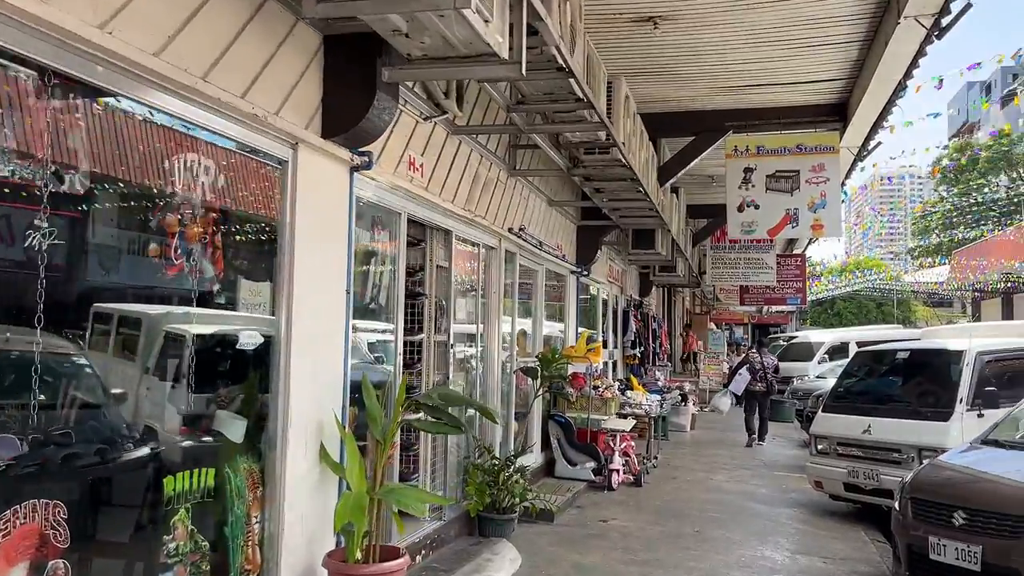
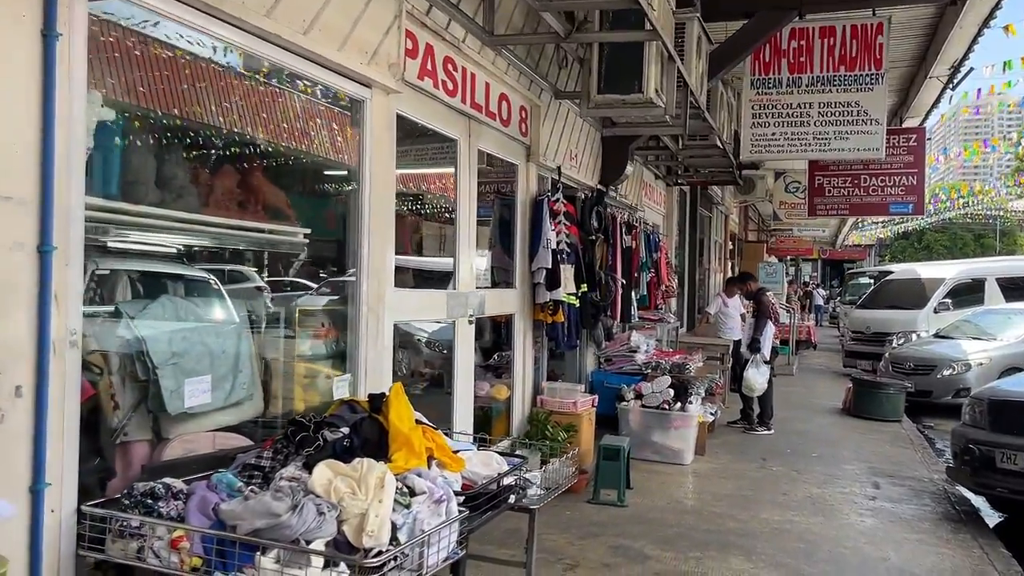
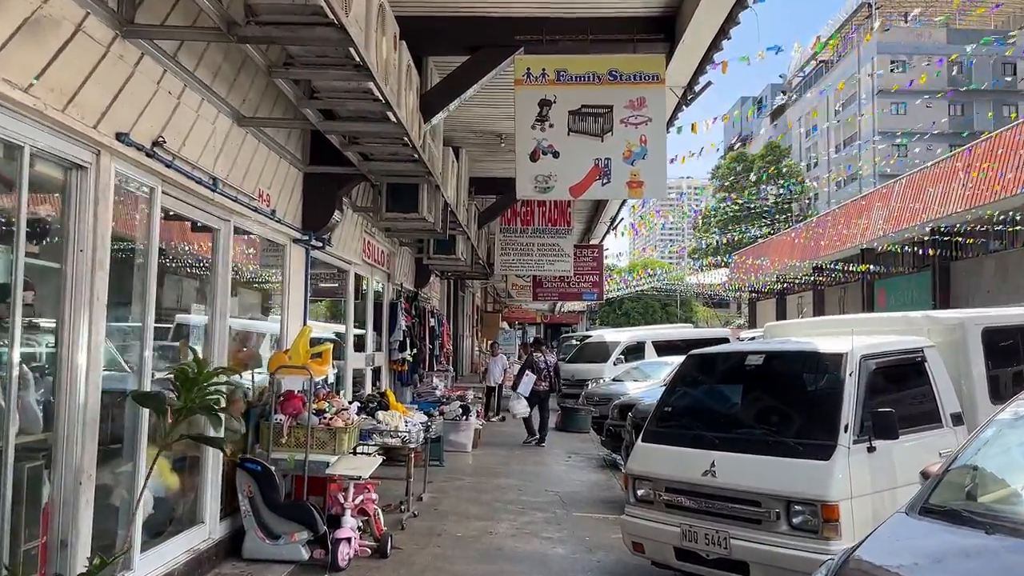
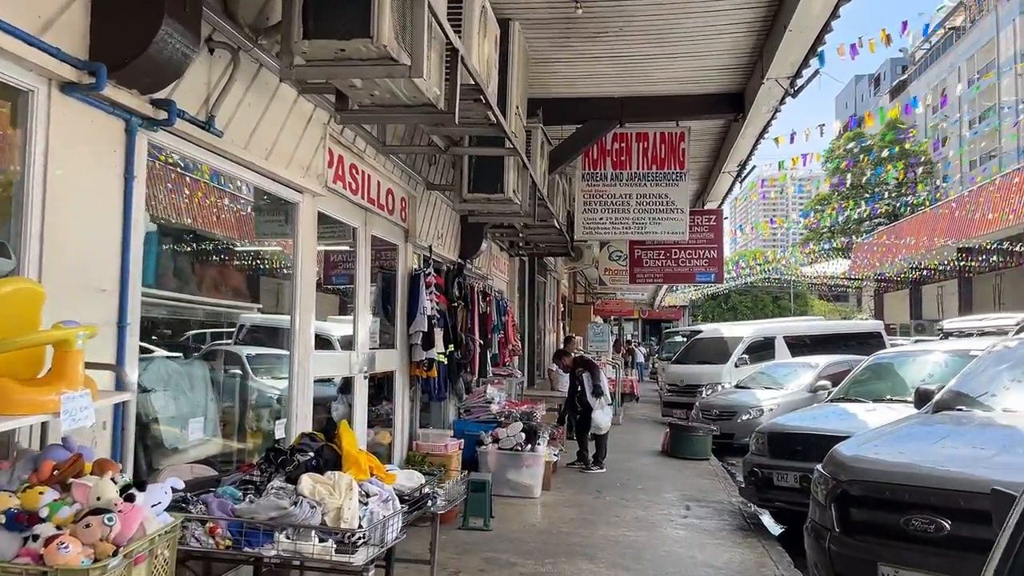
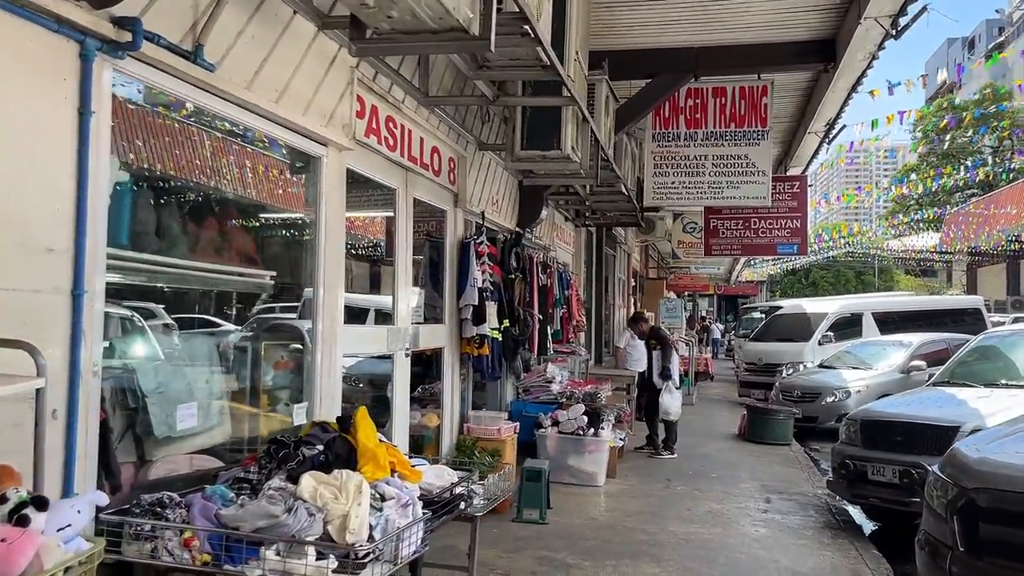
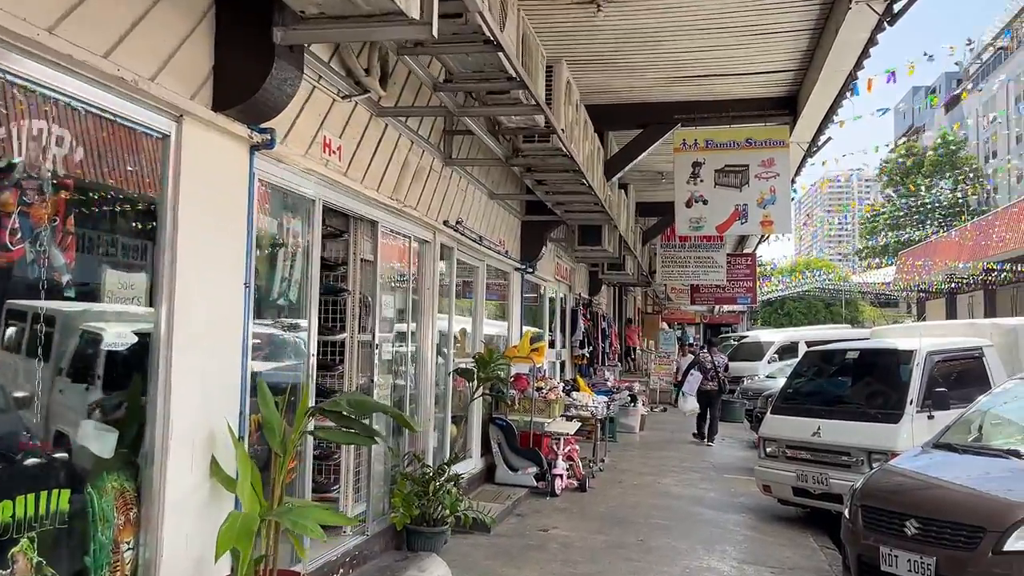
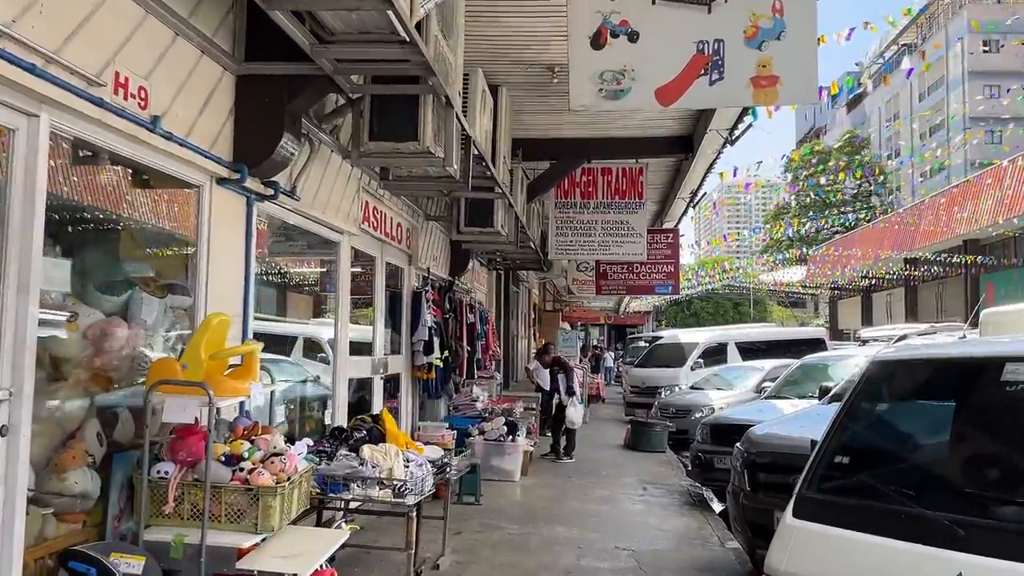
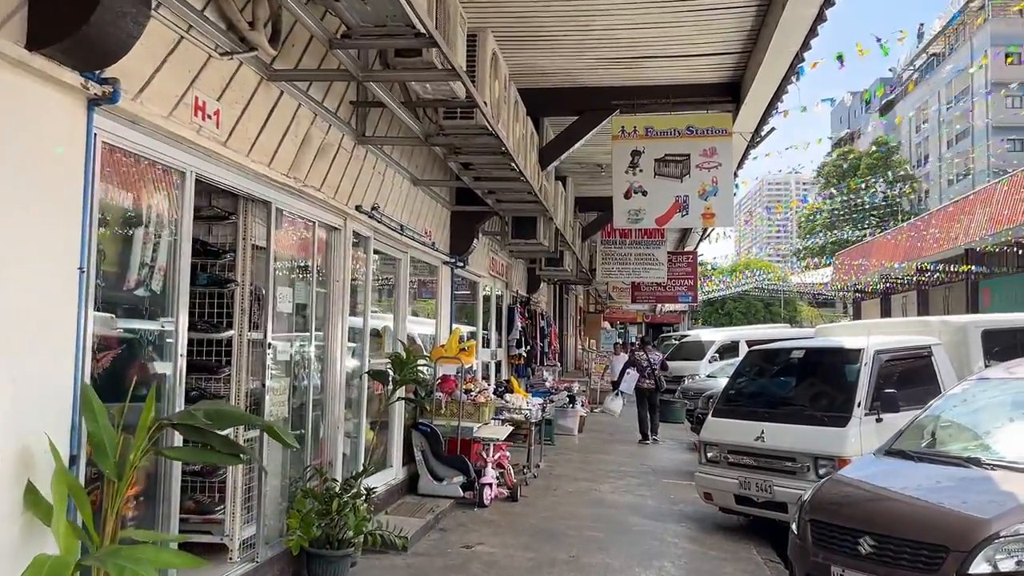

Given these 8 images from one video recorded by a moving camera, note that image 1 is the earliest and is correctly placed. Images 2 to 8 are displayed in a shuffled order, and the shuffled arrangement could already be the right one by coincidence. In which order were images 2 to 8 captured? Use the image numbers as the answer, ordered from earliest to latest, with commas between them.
6, 8, 3, 7, 4, 5, 2
